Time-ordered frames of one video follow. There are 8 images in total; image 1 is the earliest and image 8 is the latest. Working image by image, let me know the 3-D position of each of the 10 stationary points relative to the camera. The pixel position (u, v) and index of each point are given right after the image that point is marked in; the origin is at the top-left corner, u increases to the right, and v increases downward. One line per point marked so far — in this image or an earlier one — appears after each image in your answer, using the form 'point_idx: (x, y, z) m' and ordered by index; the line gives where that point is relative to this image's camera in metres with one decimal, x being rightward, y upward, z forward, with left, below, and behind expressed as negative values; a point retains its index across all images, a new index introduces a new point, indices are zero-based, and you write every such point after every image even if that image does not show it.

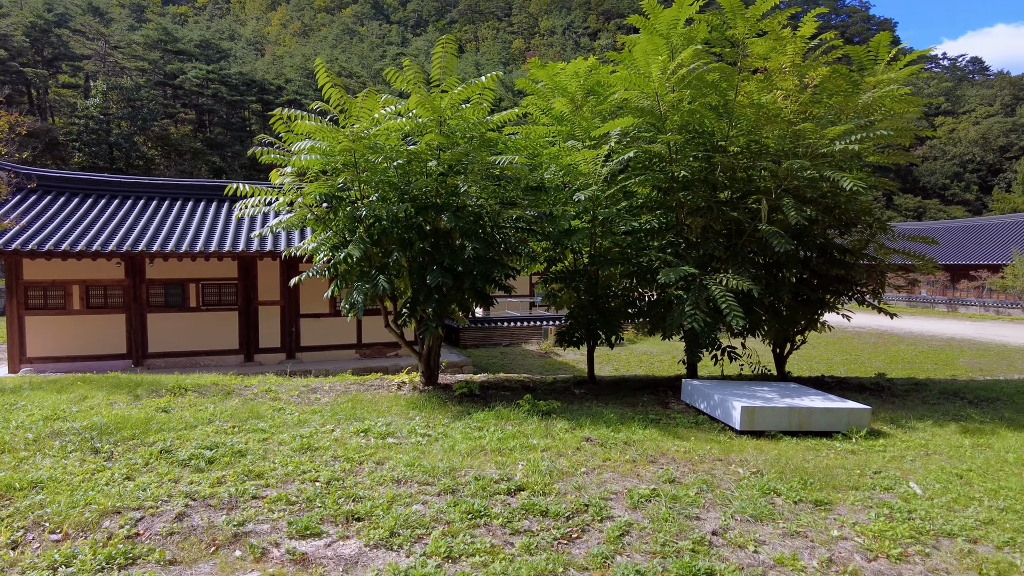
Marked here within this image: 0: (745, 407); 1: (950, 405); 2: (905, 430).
0: (+1.5, -0.8, +4.3) m
1: (+3.7, -1.0, +5.5) m
2: (+2.8, -1.0, +4.6) m
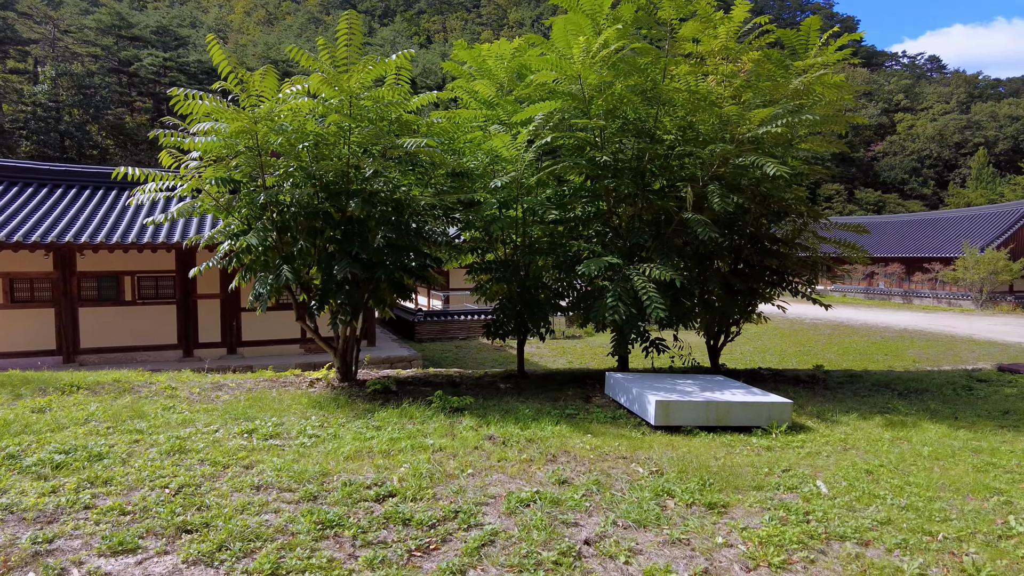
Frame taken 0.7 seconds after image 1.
0: (+0.9, -0.7, +4.1) m
1: (+3.1, -0.9, +5.5) m
2: (+2.2, -0.9, +4.5) m
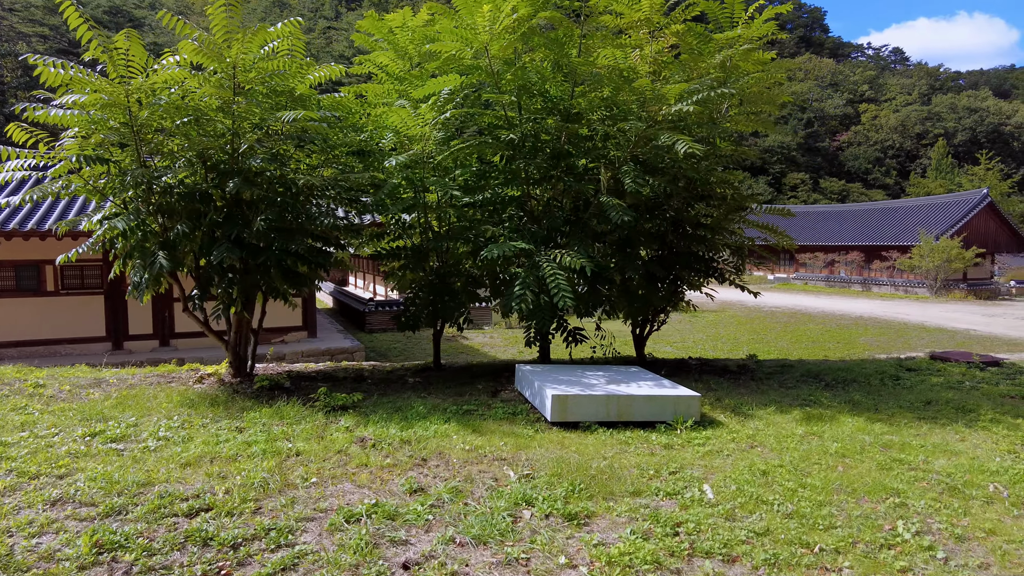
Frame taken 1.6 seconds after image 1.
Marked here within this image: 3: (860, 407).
0: (+0.3, -0.6, +3.8) m
1: (+2.3, -0.8, +5.3) m
2: (+1.5, -0.8, +4.3) m
3: (+2.5, -0.8, +4.7) m
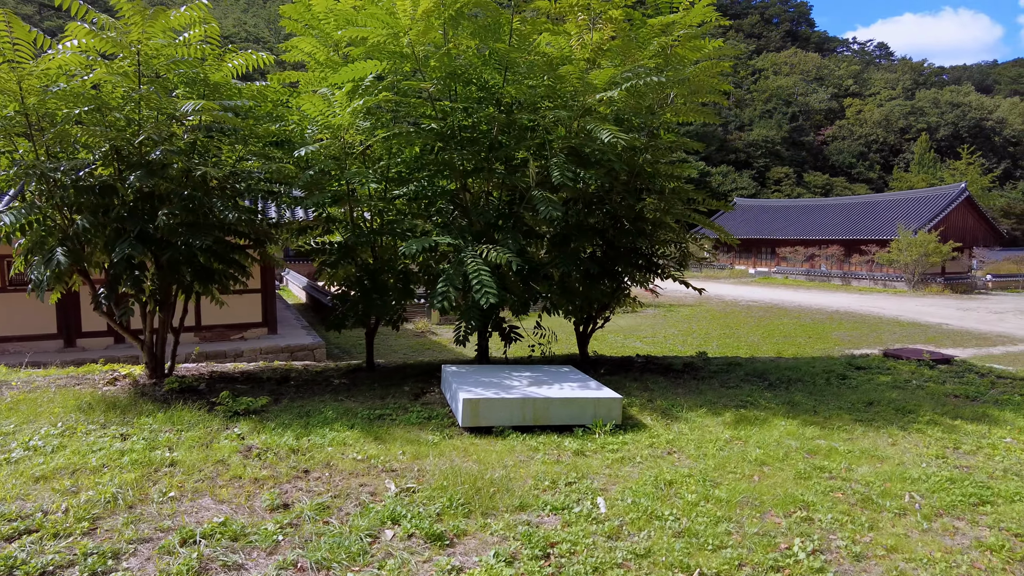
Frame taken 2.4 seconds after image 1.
0: (-0.2, -0.6, +3.6) m
1: (+1.8, -0.8, +5.1) m
2: (+1.0, -0.8, +4.1) m
3: (+2.0, -0.8, +4.5) m
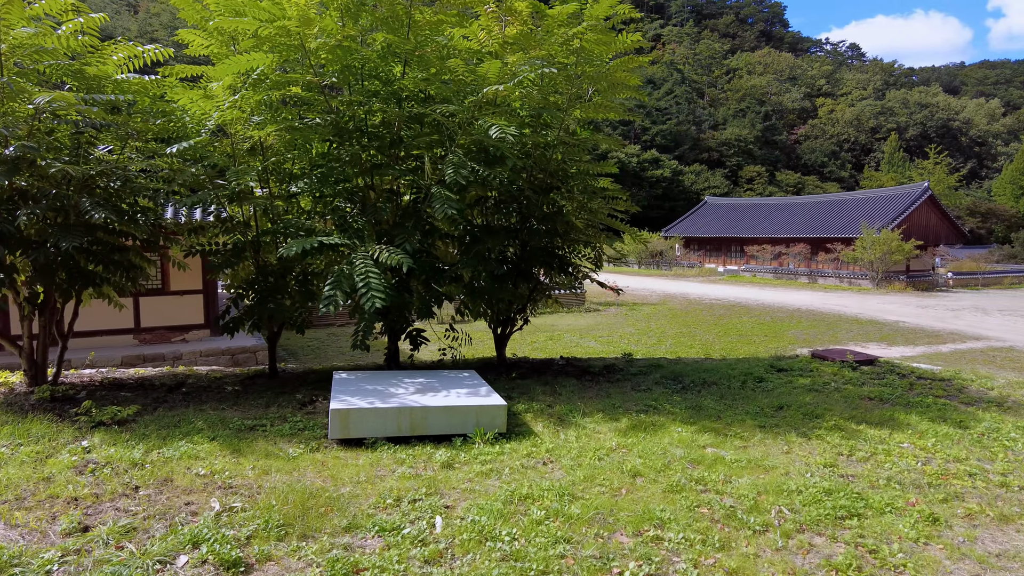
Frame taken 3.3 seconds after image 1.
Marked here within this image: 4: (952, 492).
0: (-0.9, -0.6, +3.4) m
1: (+1.1, -0.8, +5.0) m
2: (+0.3, -0.8, +3.9) m
3: (+1.3, -0.8, +4.4) m
4: (+2.1, -1.0, +3.1) m
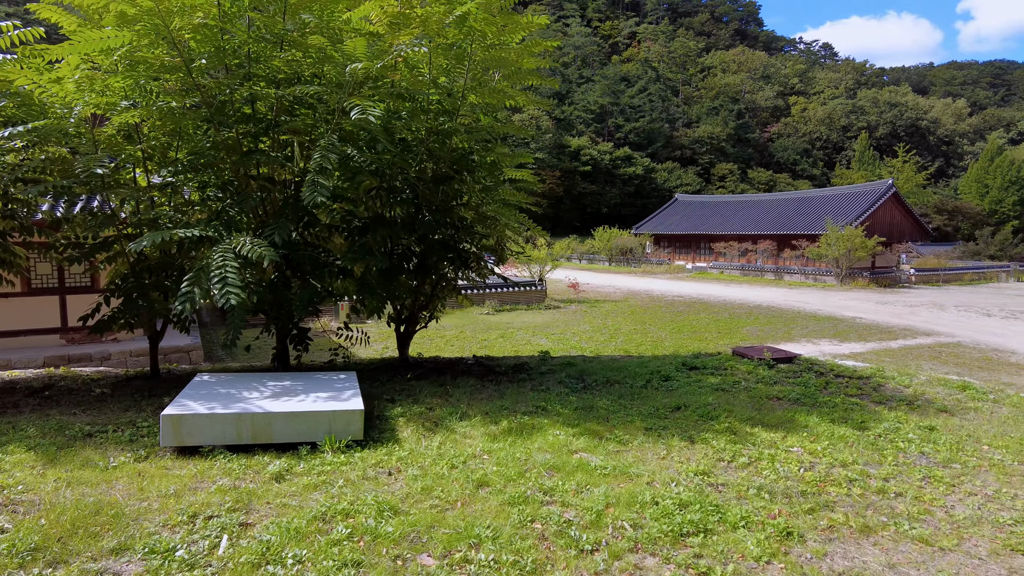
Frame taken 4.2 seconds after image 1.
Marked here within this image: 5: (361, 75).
0: (-1.6, -0.6, +3.1) m
1: (+0.3, -0.7, +4.7) m
2: (-0.4, -0.8, +3.7) m
3: (+0.5, -0.8, +4.1) m
4: (+1.4, -0.9, +2.8) m
5: (-0.9, +1.4, +4.4) m
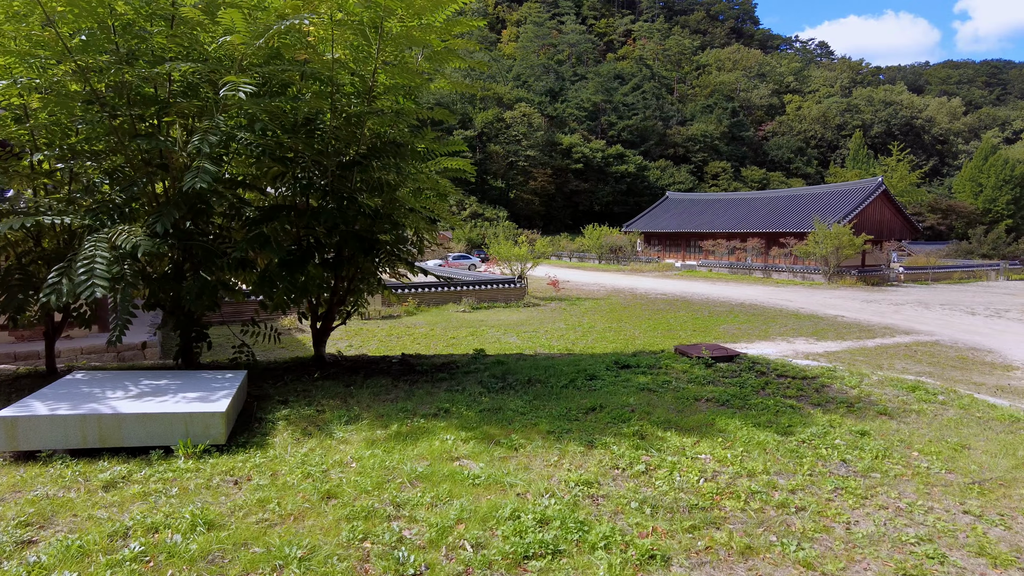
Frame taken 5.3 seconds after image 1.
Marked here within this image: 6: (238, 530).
0: (-2.2, -0.6, +2.8) m
1: (-0.3, -0.7, +4.4) m
2: (-1.0, -0.8, +3.4) m
3: (-0.1, -0.7, +3.8) m
4: (+0.8, -0.9, +2.5) m
5: (-1.5, +1.5, +4.1) m
6: (-0.9, -0.8, +2.2) m
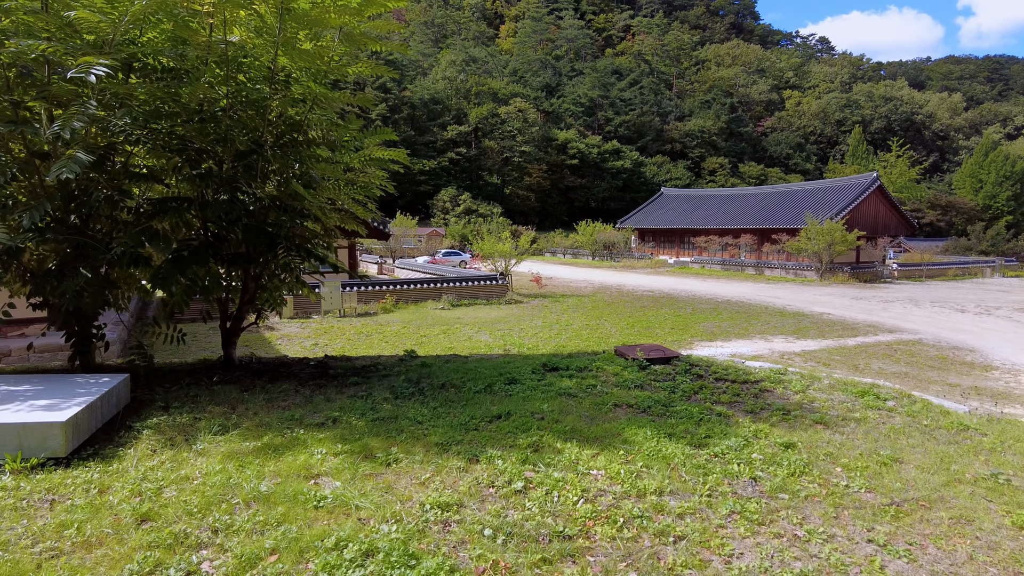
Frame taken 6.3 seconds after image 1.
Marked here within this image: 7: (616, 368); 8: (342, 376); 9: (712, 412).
0: (-2.8, -0.5, +2.5) m
1: (-0.8, -0.7, +4.1) m
2: (-1.6, -0.7, +3.0) m
3: (-0.6, -0.7, +3.5) m
4: (+0.2, -0.9, +2.2) m
5: (-2.1, +1.5, +3.8) m
6: (-1.5, -0.8, +1.9) m
7: (+0.8, -0.6, +4.7) m
8: (-1.1, -0.6, +4.6) m
9: (+1.2, -0.7, +3.9) m
